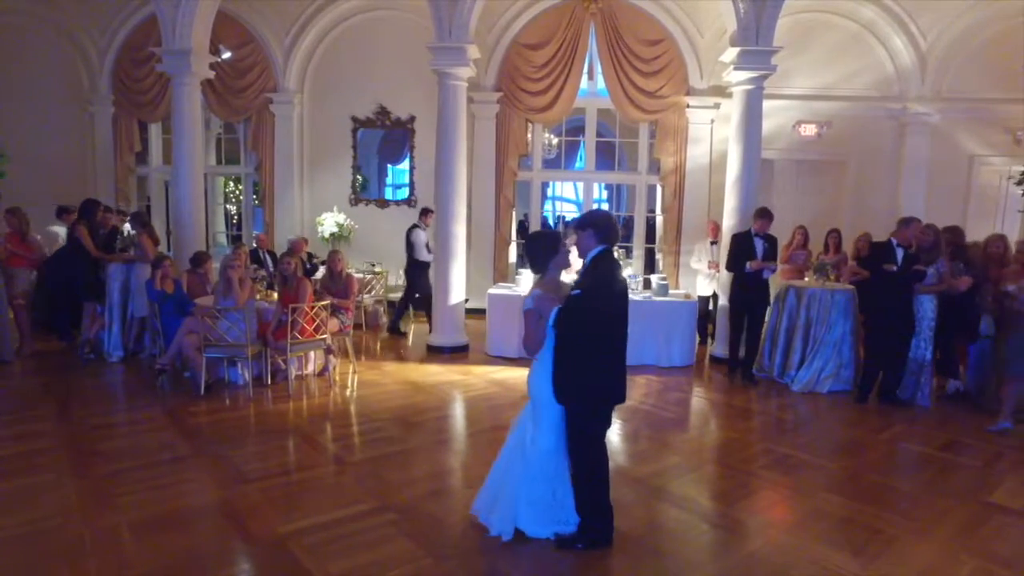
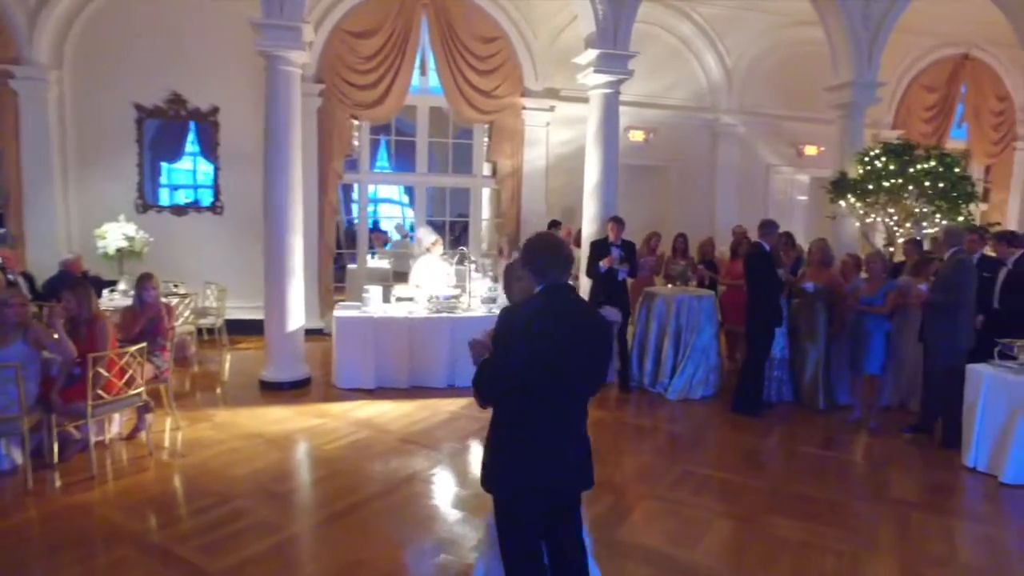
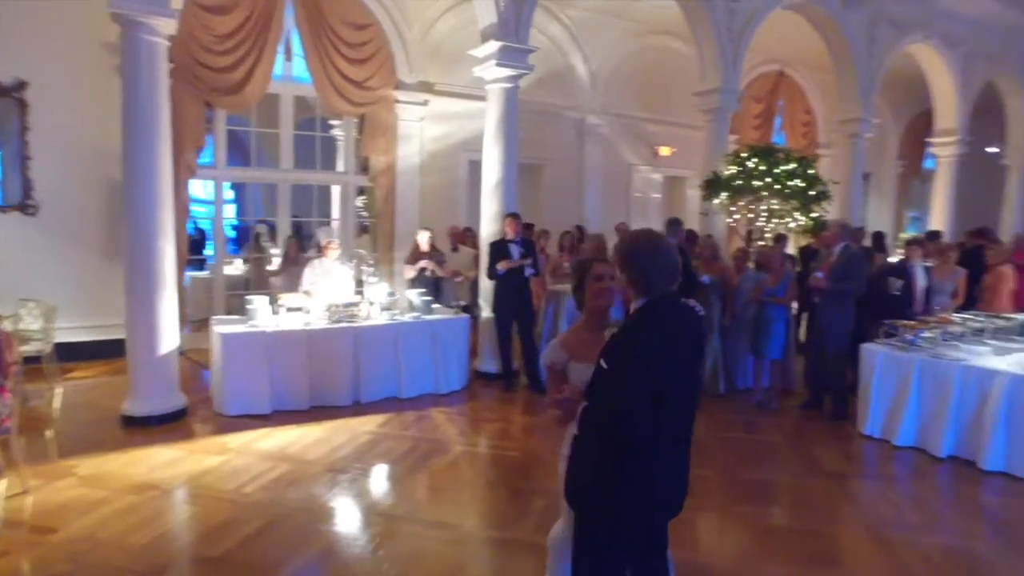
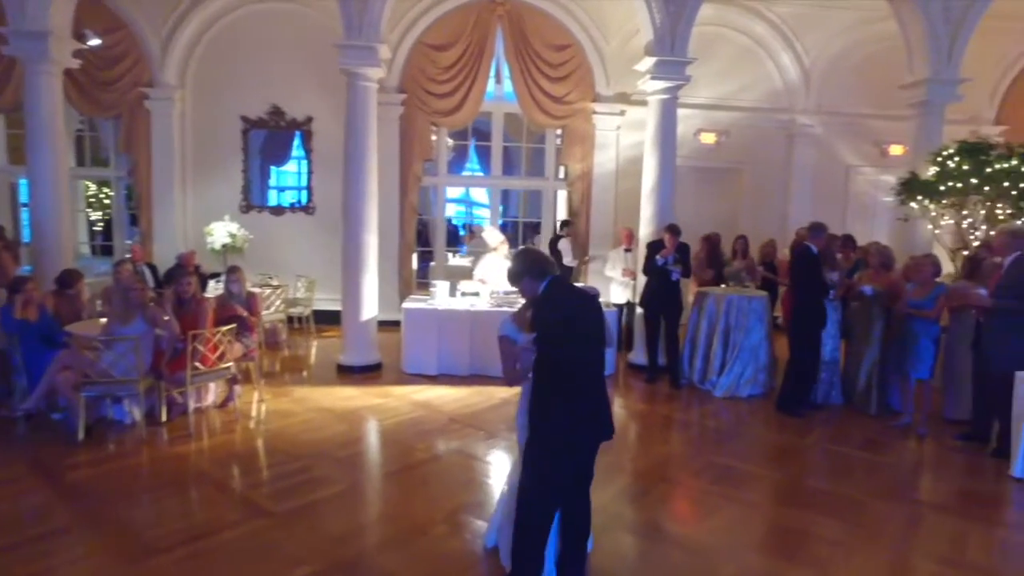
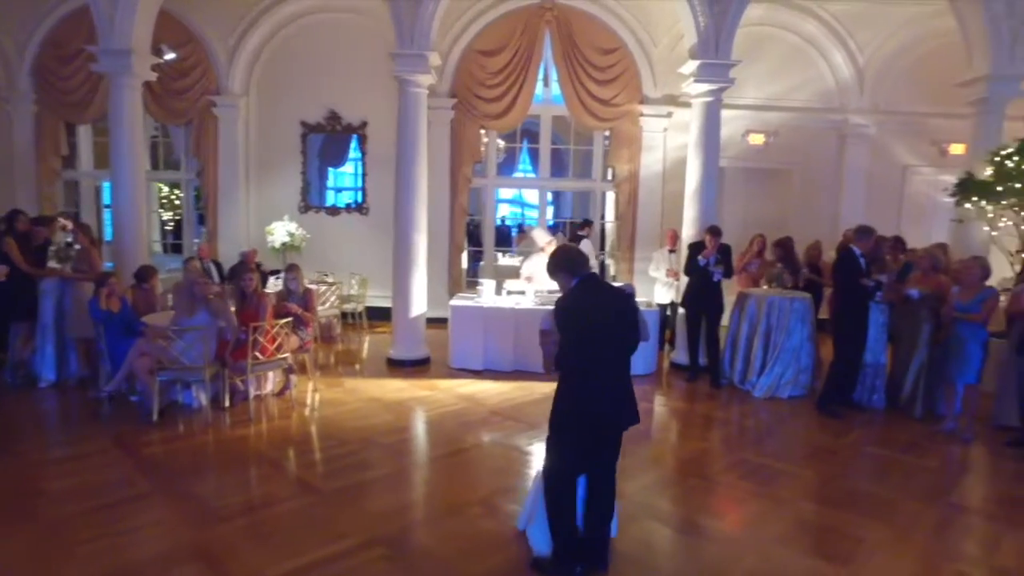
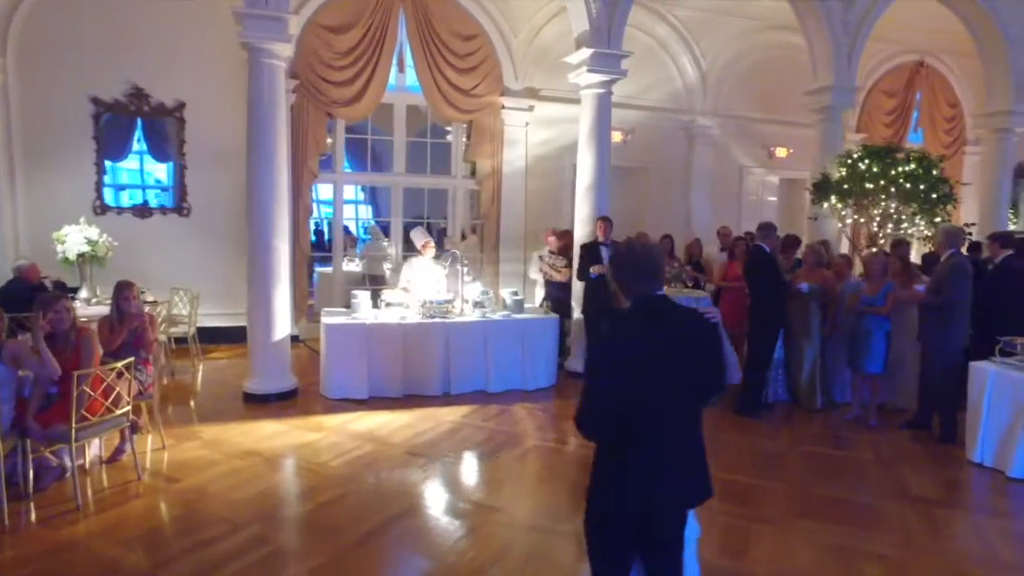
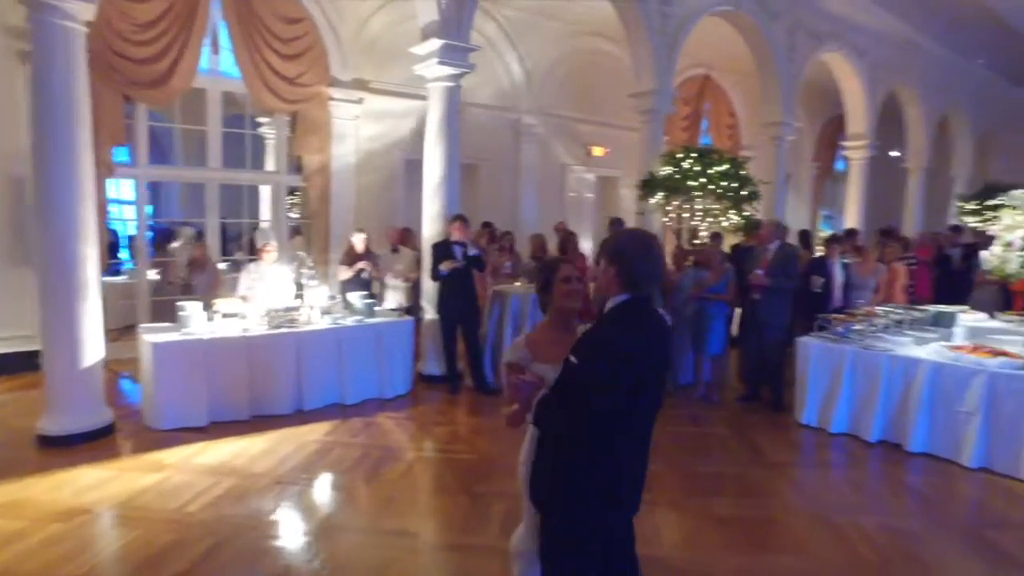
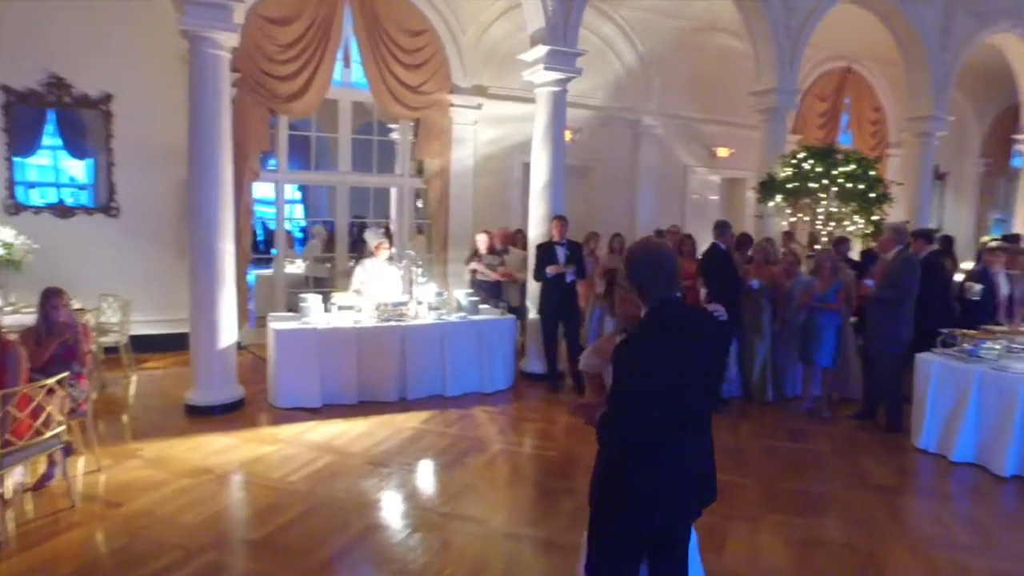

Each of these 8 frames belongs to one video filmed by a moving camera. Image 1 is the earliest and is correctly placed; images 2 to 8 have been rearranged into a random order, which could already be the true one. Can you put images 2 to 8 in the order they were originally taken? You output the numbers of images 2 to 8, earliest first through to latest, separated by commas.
5, 4, 2, 6, 8, 3, 7
